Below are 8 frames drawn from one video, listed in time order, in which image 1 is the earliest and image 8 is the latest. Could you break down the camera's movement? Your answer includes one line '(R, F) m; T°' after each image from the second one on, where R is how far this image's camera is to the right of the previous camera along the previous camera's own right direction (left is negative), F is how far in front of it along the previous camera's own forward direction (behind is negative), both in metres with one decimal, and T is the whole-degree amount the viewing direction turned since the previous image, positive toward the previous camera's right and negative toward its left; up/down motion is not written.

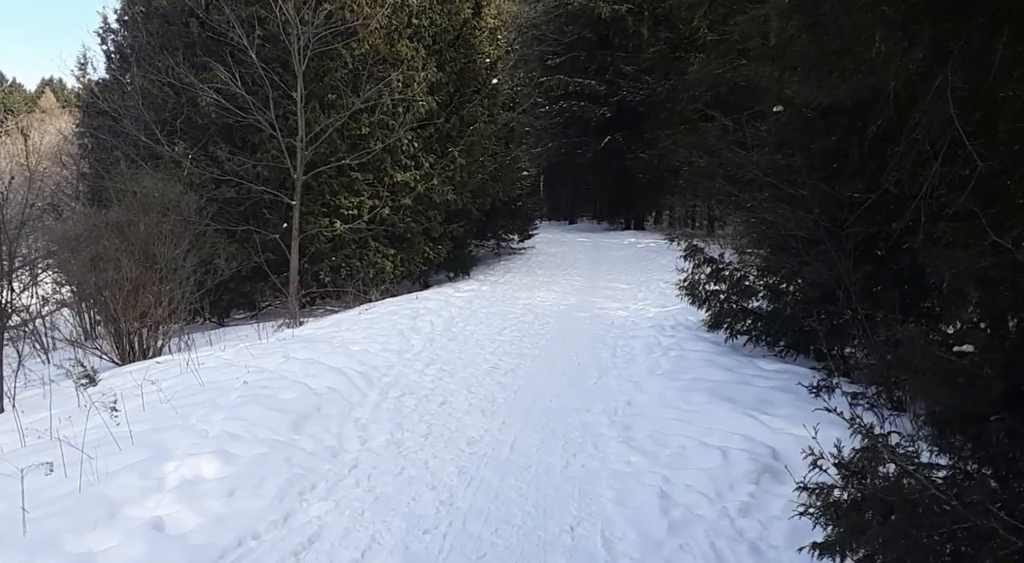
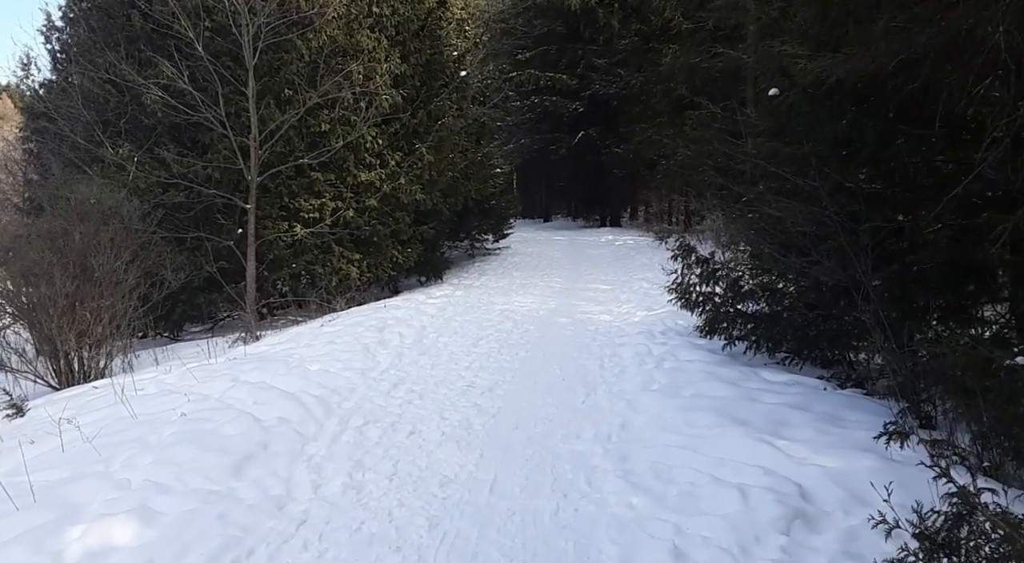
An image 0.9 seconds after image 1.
(0.0, +0.8) m; +2°
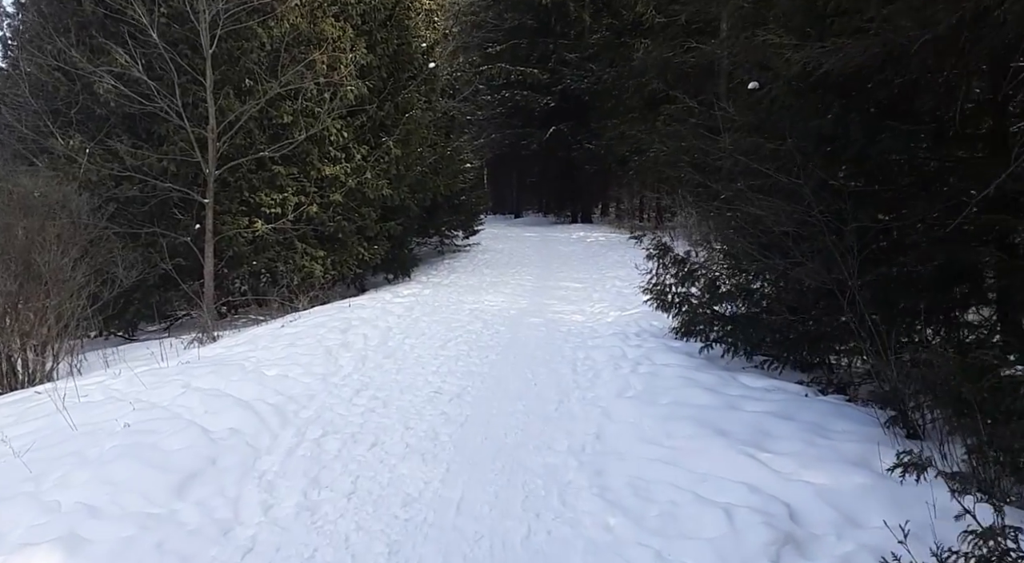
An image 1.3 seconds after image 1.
(0.0, +0.3) m; +2°
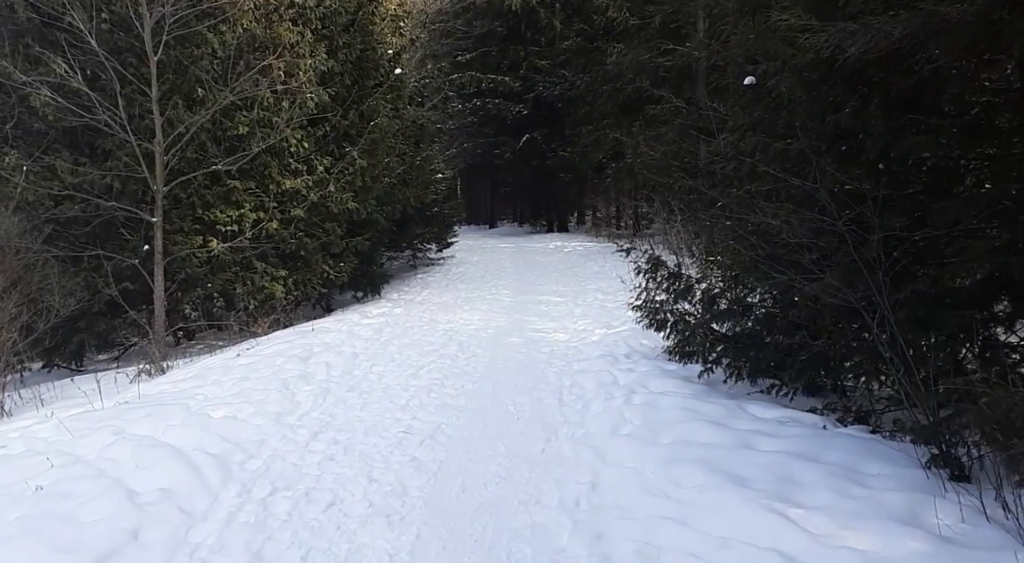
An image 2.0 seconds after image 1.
(0.0, +0.8) m; +2°
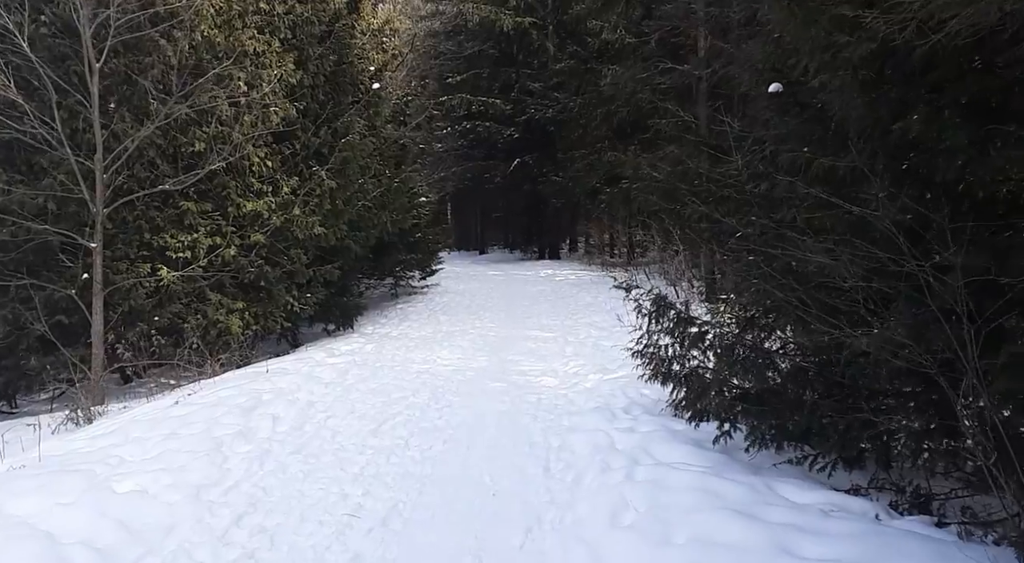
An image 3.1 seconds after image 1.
(+0.1, +1.1) m; +1°
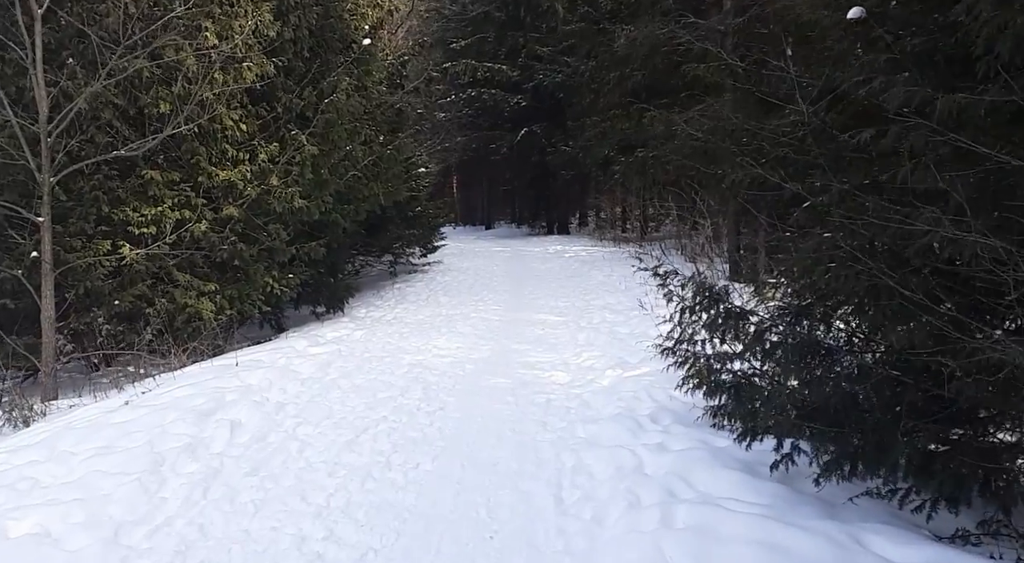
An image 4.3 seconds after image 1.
(0.0, +1.2) m; -1°
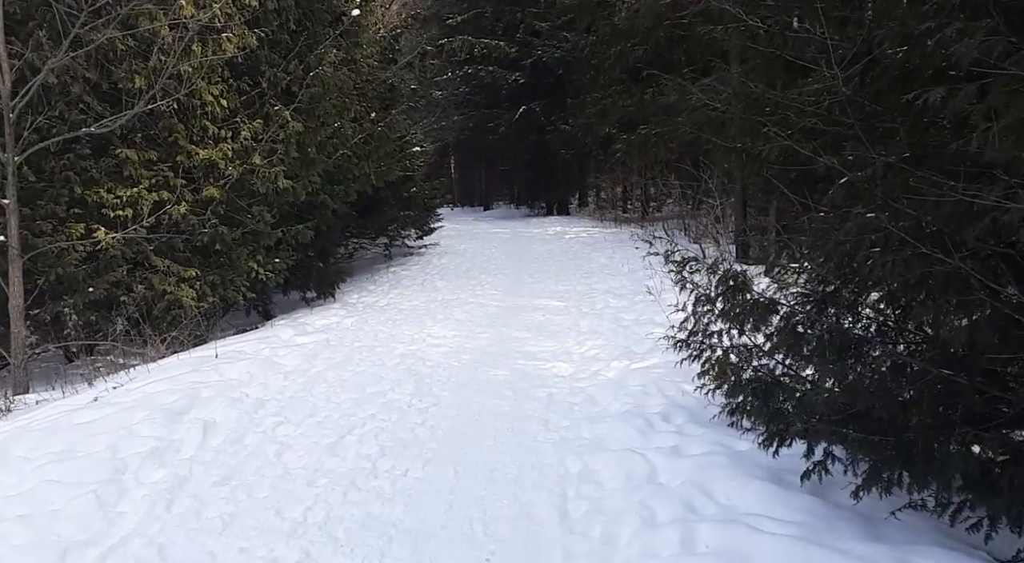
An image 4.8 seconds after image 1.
(0.0, +0.5) m; 0°
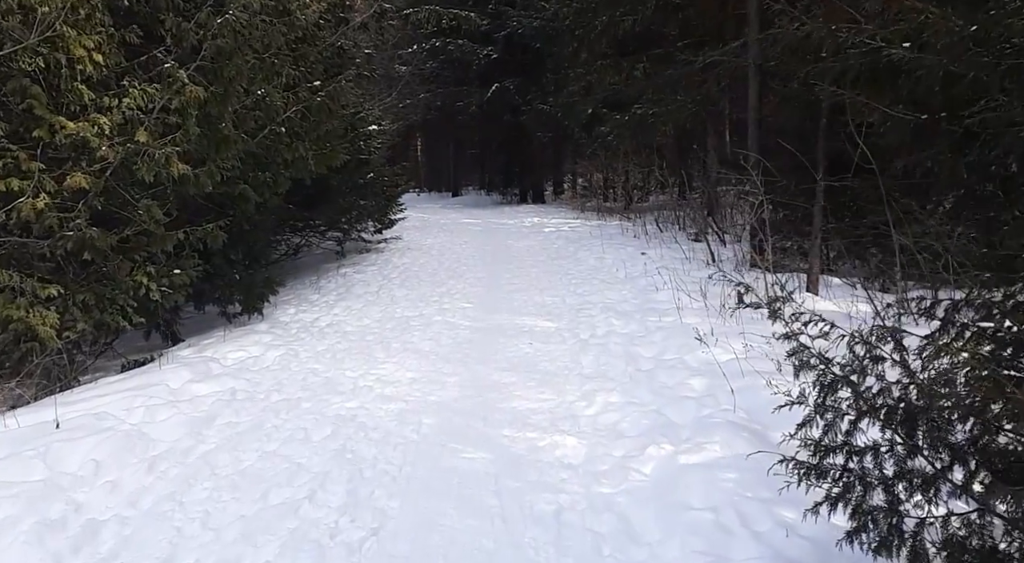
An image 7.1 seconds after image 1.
(-0.1, +2.2) m; +2°
